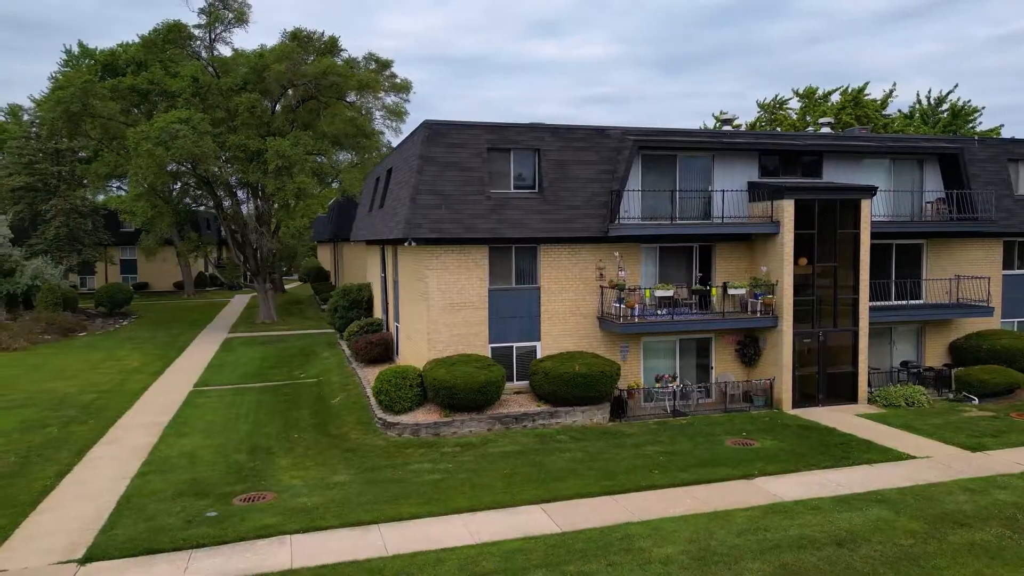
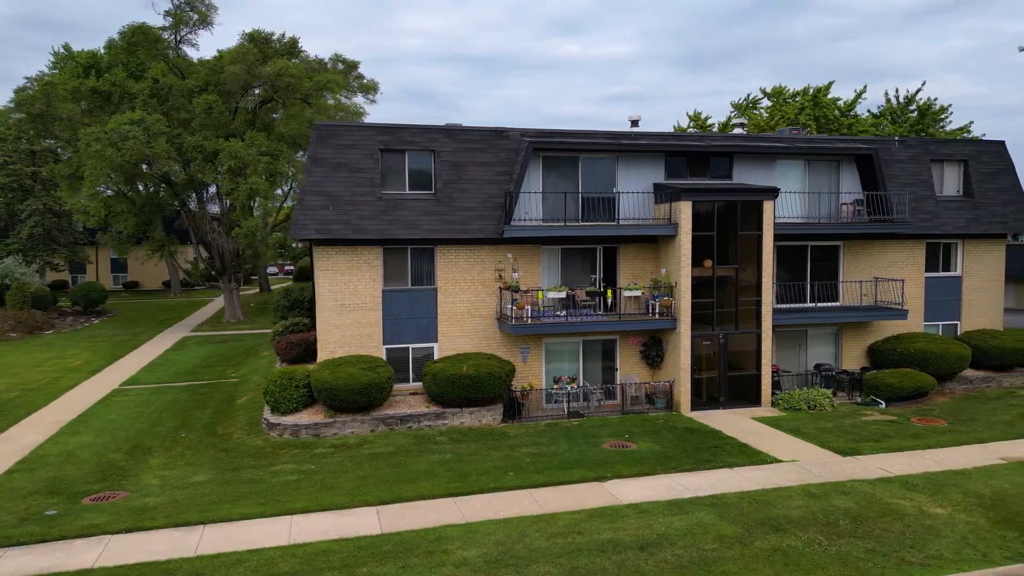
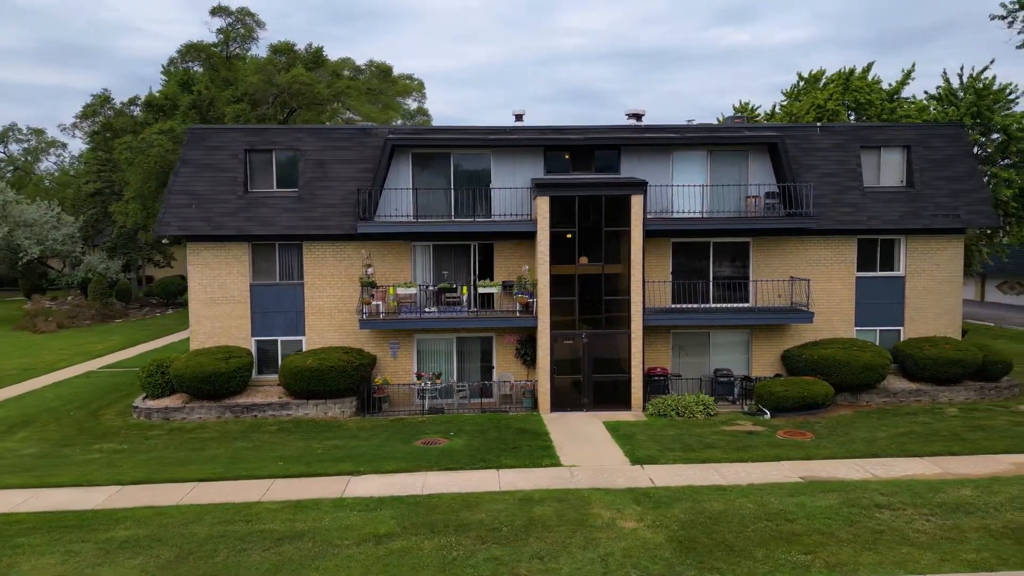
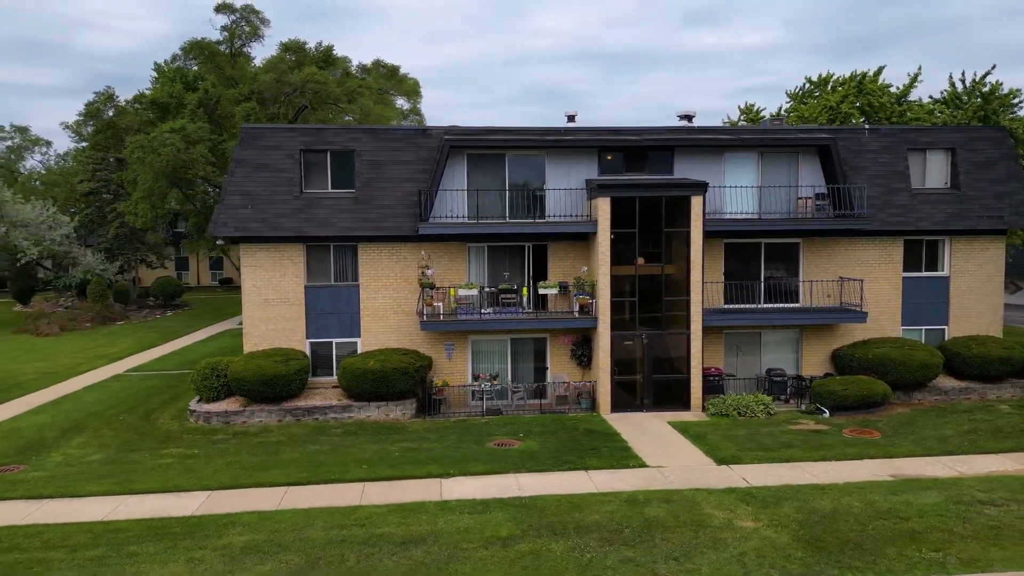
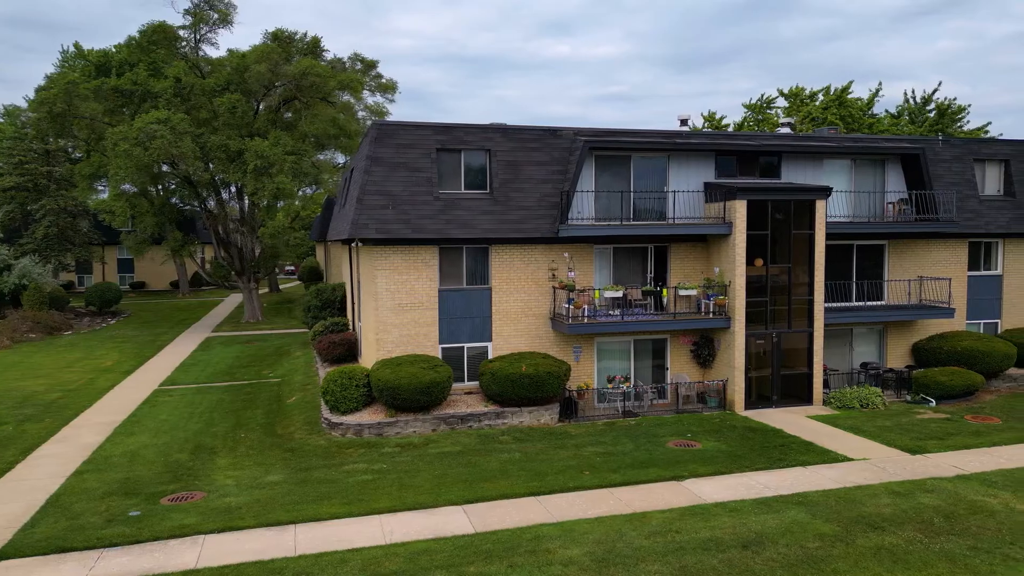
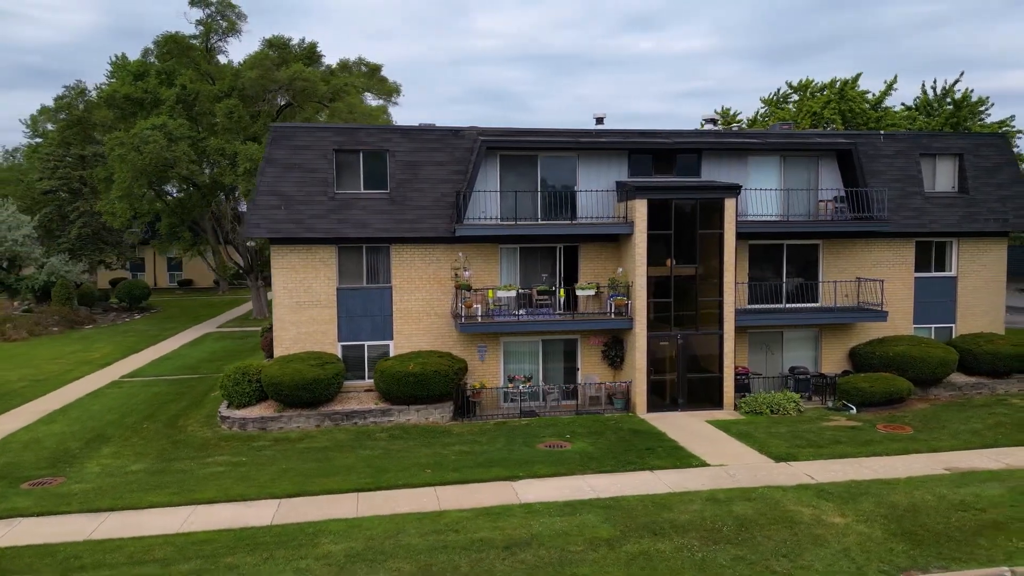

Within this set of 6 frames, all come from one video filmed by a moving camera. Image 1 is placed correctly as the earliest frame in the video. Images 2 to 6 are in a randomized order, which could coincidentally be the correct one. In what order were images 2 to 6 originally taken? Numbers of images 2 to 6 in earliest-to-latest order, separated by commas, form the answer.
5, 2, 6, 4, 3
